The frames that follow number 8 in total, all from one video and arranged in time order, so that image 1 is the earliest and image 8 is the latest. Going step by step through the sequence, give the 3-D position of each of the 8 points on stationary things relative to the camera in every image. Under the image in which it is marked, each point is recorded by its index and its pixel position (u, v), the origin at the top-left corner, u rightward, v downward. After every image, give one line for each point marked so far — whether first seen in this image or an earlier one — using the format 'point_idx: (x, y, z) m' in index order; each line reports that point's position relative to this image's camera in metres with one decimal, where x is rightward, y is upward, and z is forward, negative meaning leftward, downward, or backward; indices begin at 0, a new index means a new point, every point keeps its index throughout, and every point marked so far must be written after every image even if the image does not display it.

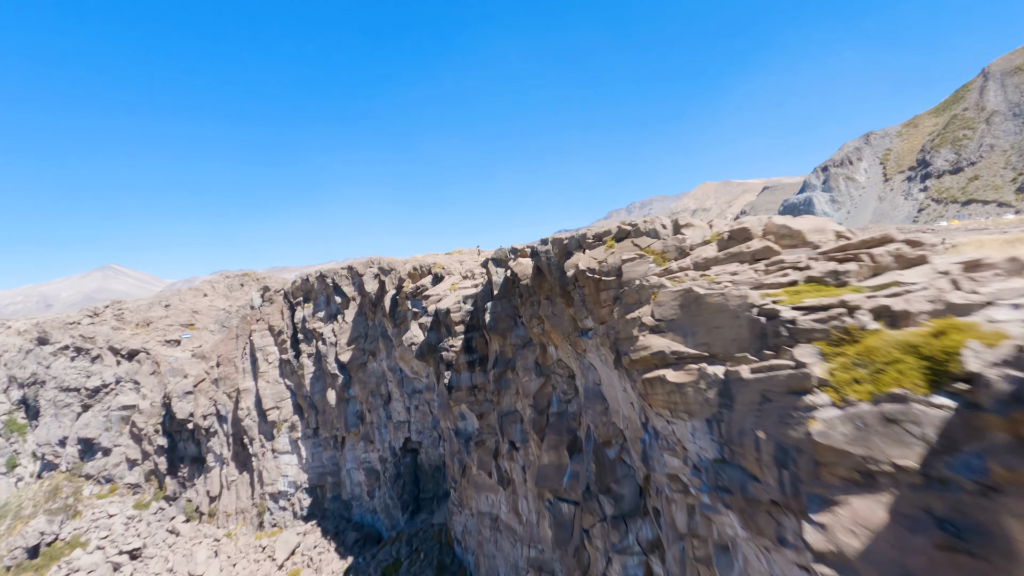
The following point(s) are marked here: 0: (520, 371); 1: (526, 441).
0: (+0.2, -1.8, +11.5) m
1: (+0.3, -3.2, +11.4) m
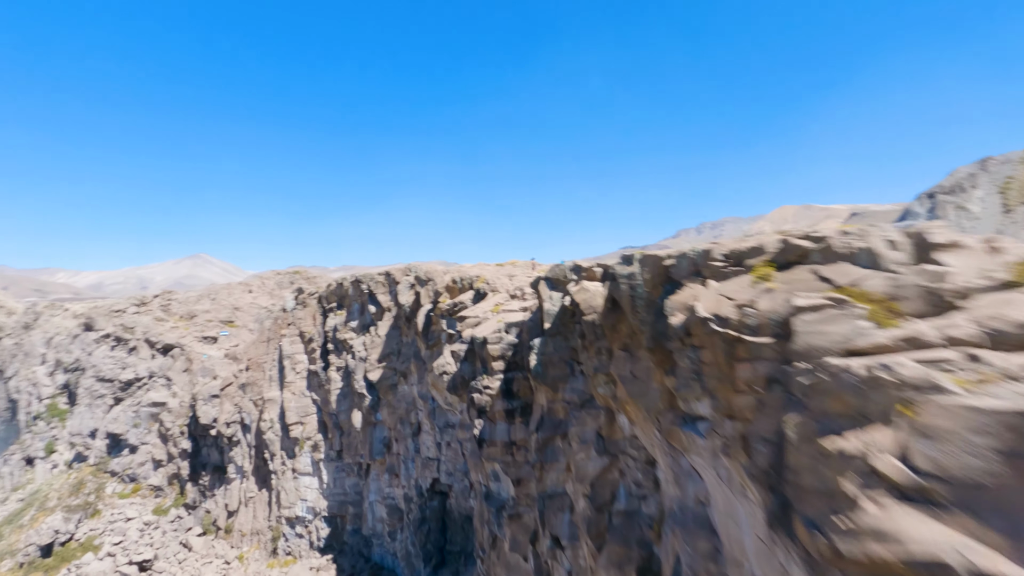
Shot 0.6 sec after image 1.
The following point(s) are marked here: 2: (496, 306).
0: (+0.9, -2.3, +8.1) m
1: (+0.9, -3.7, +8.0) m
2: (-0.4, -0.4, +12.5) m
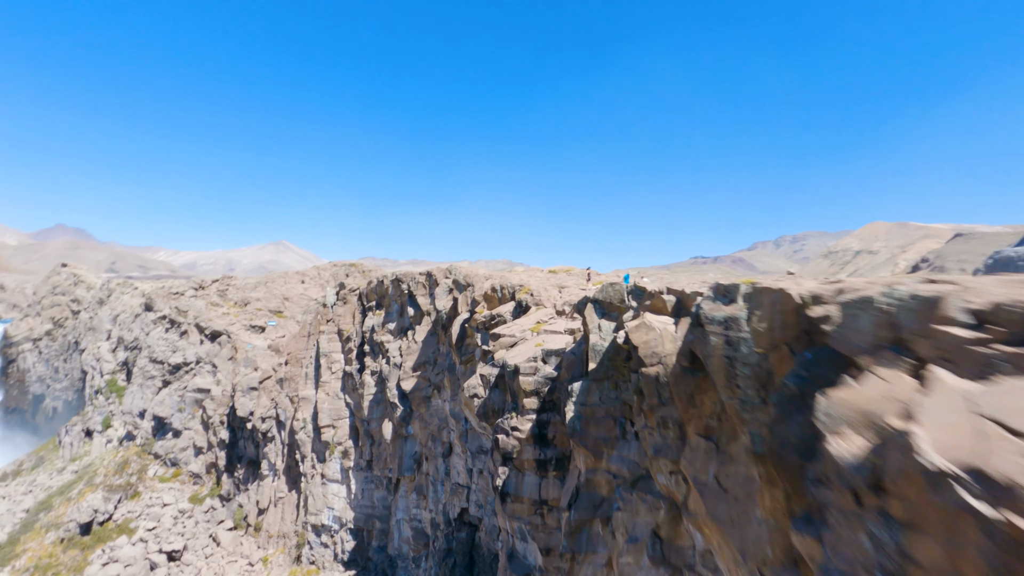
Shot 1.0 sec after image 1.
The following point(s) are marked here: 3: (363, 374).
0: (+1.2, -2.6, +5.9) m
1: (+1.1, -4.0, +5.7) m
2: (+0.5, -0.7, +10.3) m
3: (-5.2, -3.0, +19.0) m
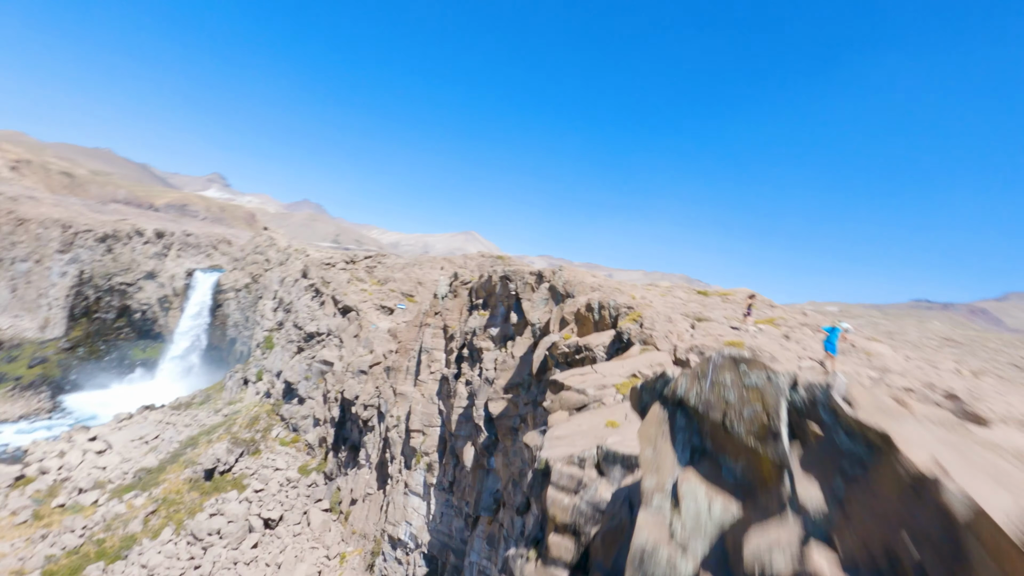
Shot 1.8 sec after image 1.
0: (+0.5, -2.9, +1.8) m
1: (+0.2, -4.2, +1.7) m
2: (+1.5, -1.0, +6.2) m
3: (-1.6, -2.8, +16.2) m
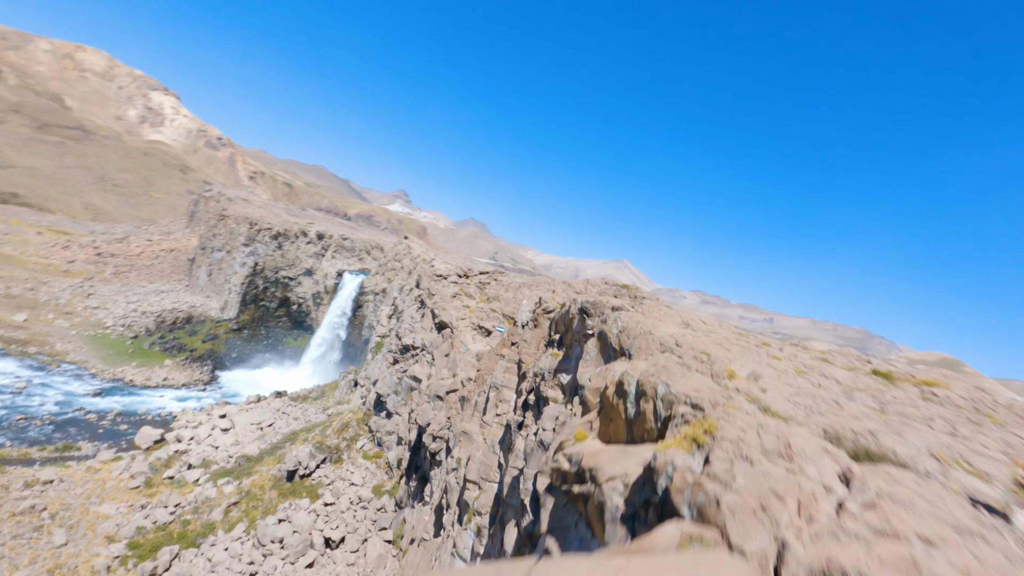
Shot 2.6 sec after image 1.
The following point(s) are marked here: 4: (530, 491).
0: (-1.5, -2.9, -1.6) m
1: (-2.0, -4.2, -1.6) m
2: (+0.8, -1.4, +2.5) m
3: (+0.2, -3.5, +12.9) m
4: (+0.4, -3.9, +10.7) m
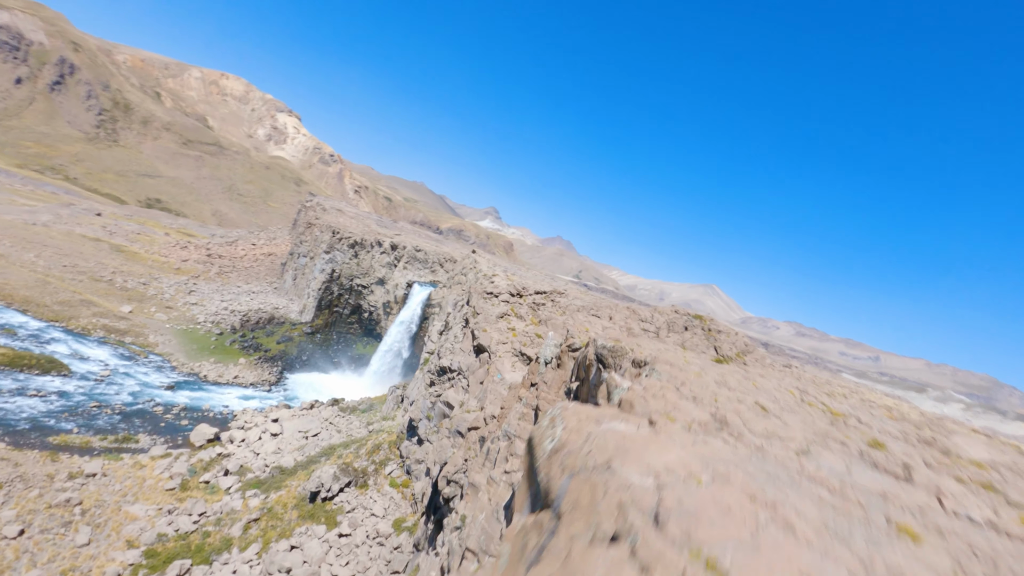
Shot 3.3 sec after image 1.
0: (-3.6, -2.8, -4.0) m
1: (-4.1, -4.1, -4.0) m
2: (-0.6, -1.6, -0.3) m
3: (+0.2, -4.0, +10.0) m
4: (+0.1, -4.4, +7.8) m
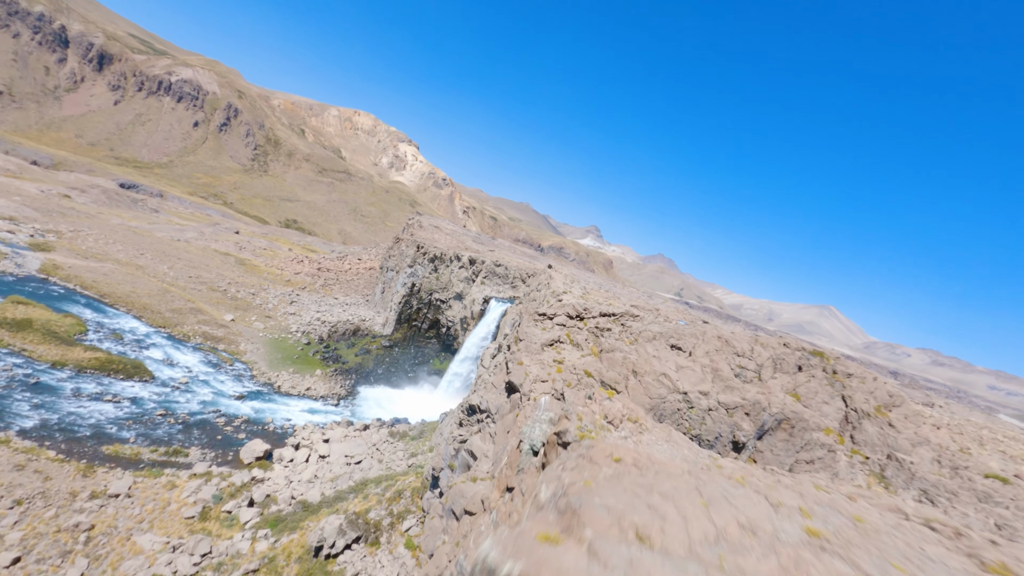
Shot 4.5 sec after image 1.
0: (-6.8, -2.6, -8.0) m
1: (-7.4, -3.8, -7.9) m
2: (-3.2, -1.5, -4.8) m
3: (-0.6, -4.2, +5.1) m
4: (-1.1, -4.5, +3.0) m
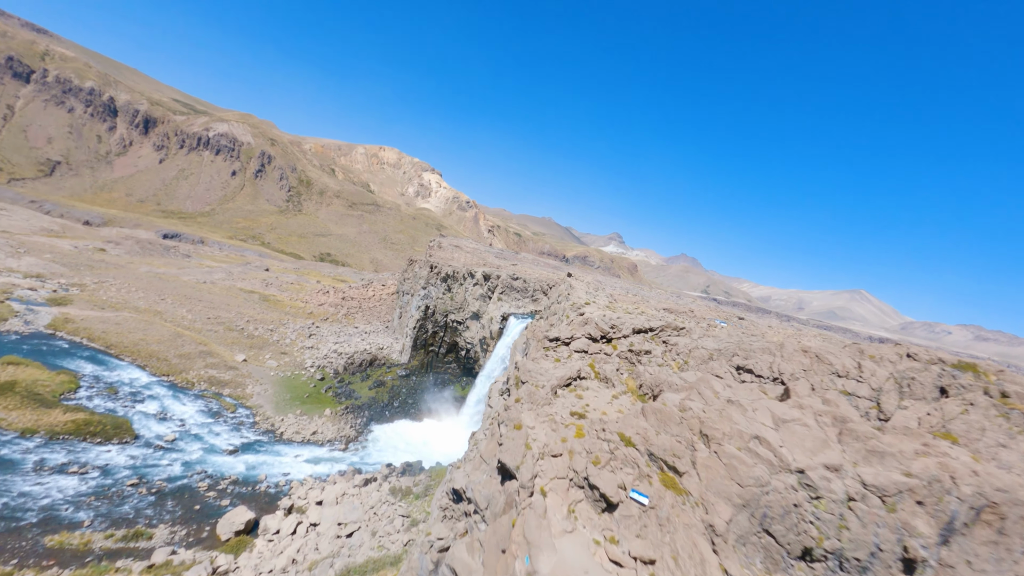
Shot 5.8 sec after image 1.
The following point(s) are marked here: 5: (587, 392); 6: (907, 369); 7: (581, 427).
0: (-8.1, -3.0, -13.8) m
1: (-8.6, -4.3, -13.8) m
2: (-4.5, -1.7, -10.8) m
3: (-1.1, -4.4, -1.1) m
4: (-1.8, -4.8, -3.2) m
5: (+2.0, -2.4, +13.8) m
6: (+10.4, -1.9, +14.3) m
7: (+1.8, -2.9, +11.8) m
